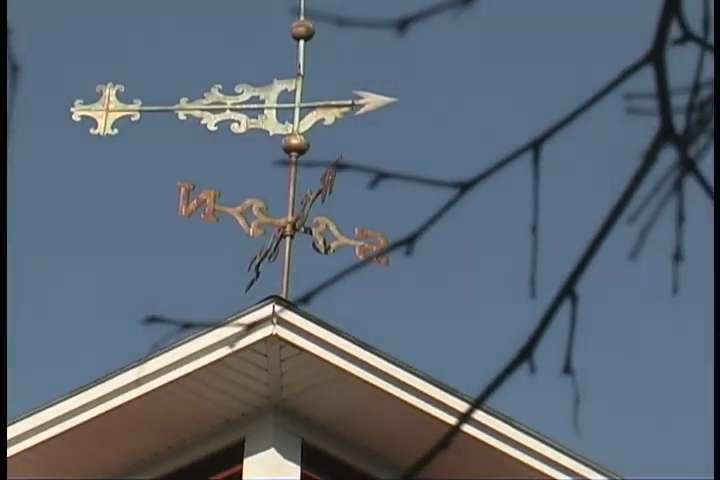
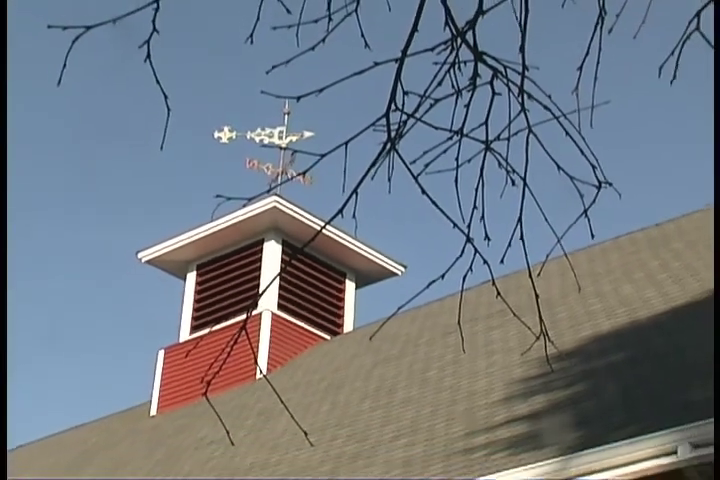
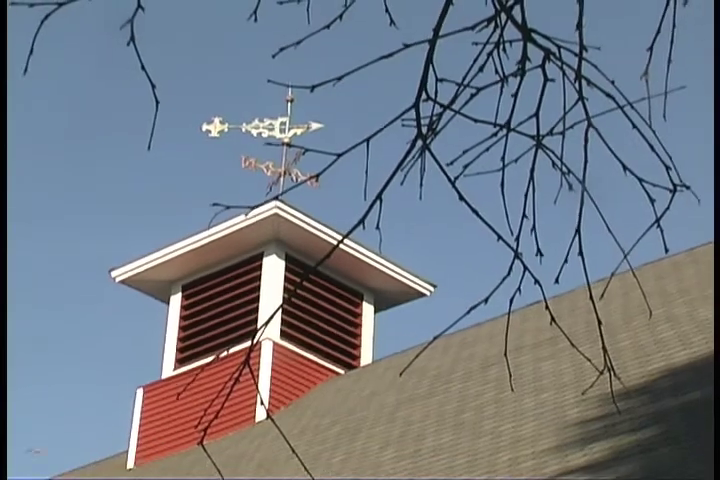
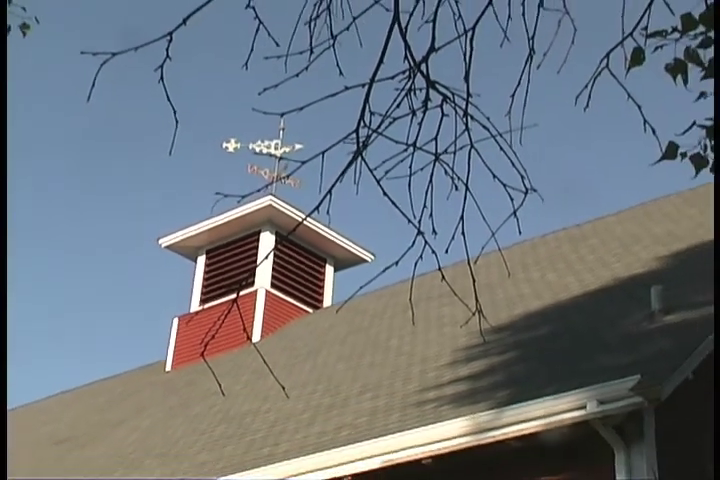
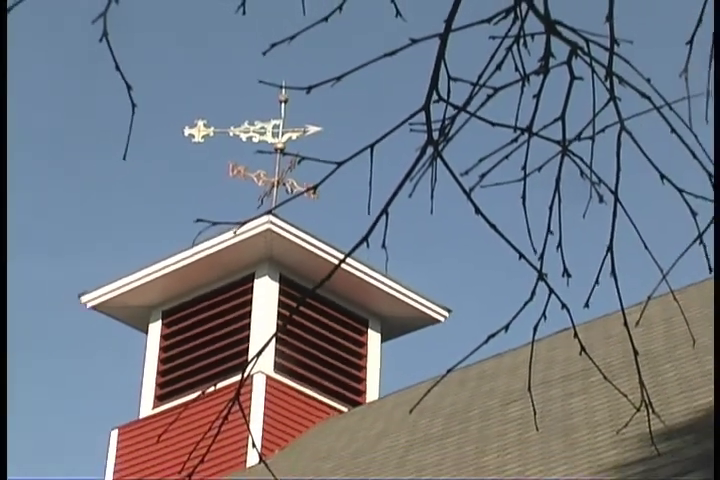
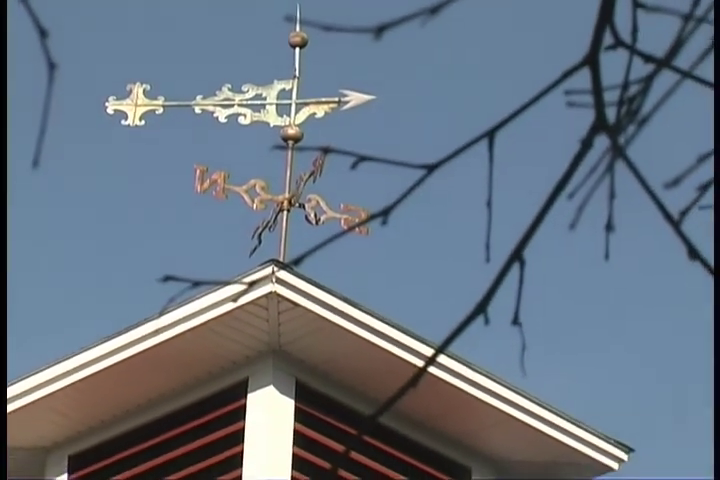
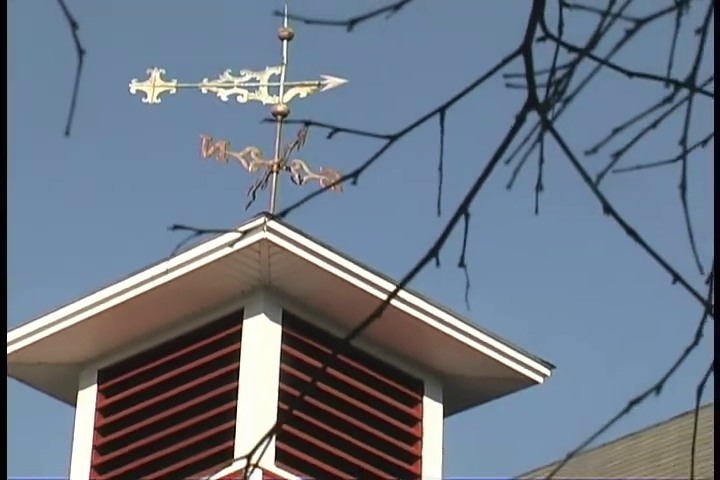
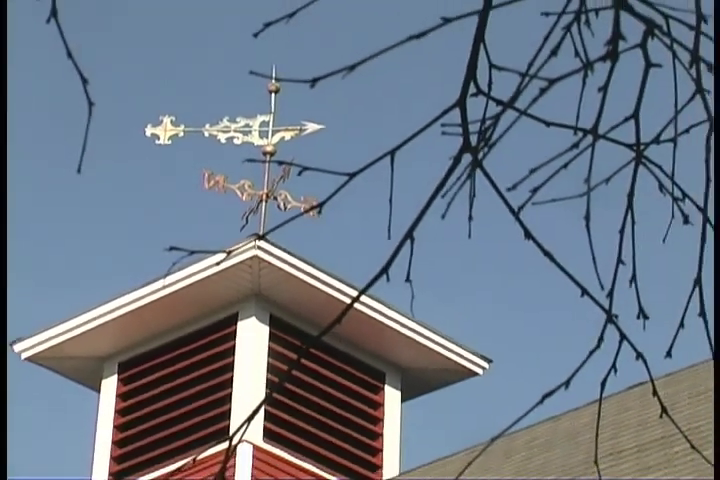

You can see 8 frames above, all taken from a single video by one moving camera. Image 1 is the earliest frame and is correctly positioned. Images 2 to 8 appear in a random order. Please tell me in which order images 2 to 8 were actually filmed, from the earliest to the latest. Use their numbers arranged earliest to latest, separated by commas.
6, 7, 8, 5, 3, 2, 4
